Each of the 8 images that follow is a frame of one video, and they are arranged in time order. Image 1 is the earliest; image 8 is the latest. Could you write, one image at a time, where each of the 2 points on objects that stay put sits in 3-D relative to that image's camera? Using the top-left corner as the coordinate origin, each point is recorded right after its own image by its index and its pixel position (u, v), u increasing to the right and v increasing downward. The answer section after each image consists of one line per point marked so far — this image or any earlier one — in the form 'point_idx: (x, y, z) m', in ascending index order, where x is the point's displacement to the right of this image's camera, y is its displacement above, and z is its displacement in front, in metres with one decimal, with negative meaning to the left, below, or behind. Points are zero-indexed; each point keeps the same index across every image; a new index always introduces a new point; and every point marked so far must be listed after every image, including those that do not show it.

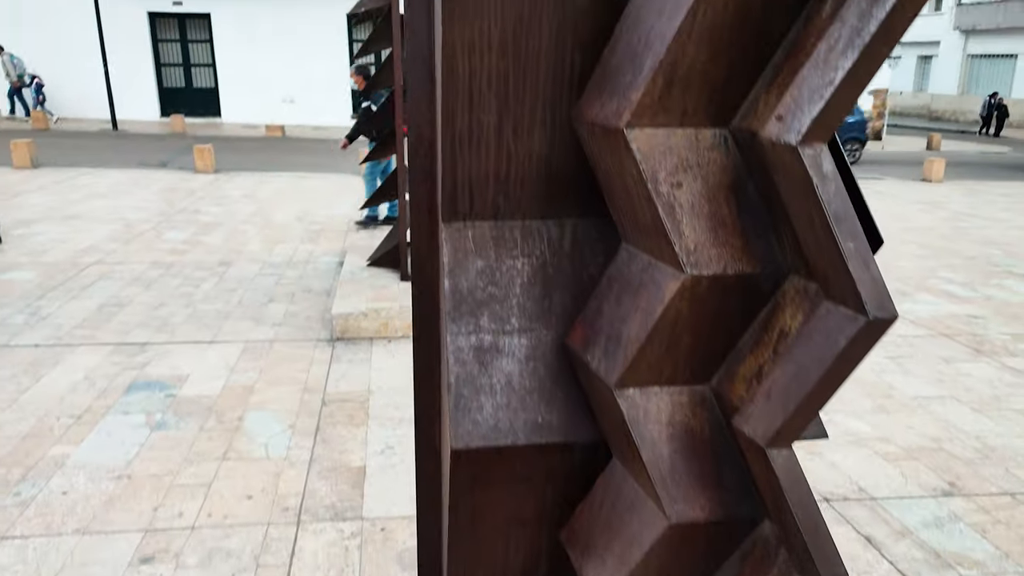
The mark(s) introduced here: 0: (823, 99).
0: (+0.3, +0.2, +0.8) m
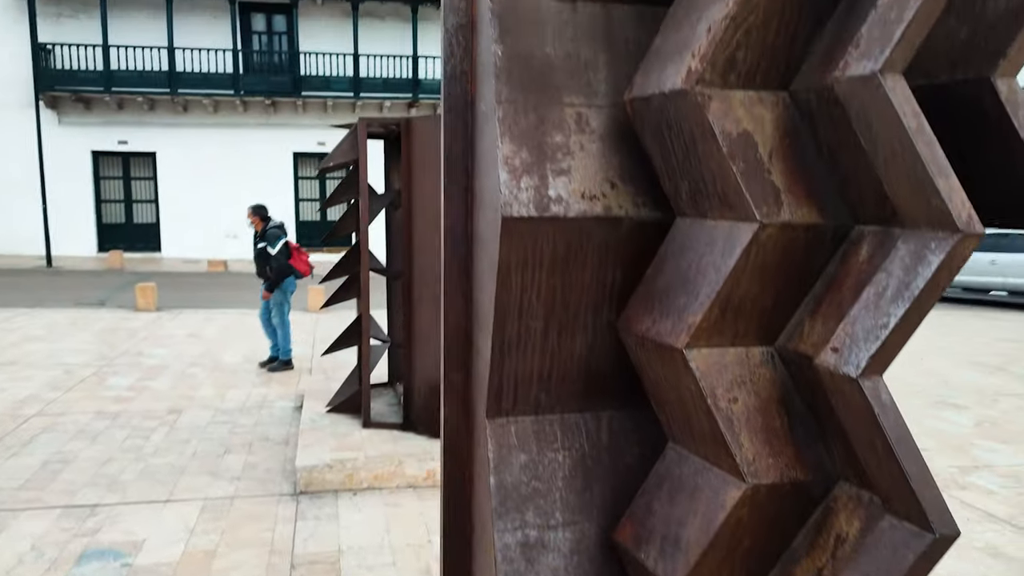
0: (+0.4, -0.1, +0.9) m
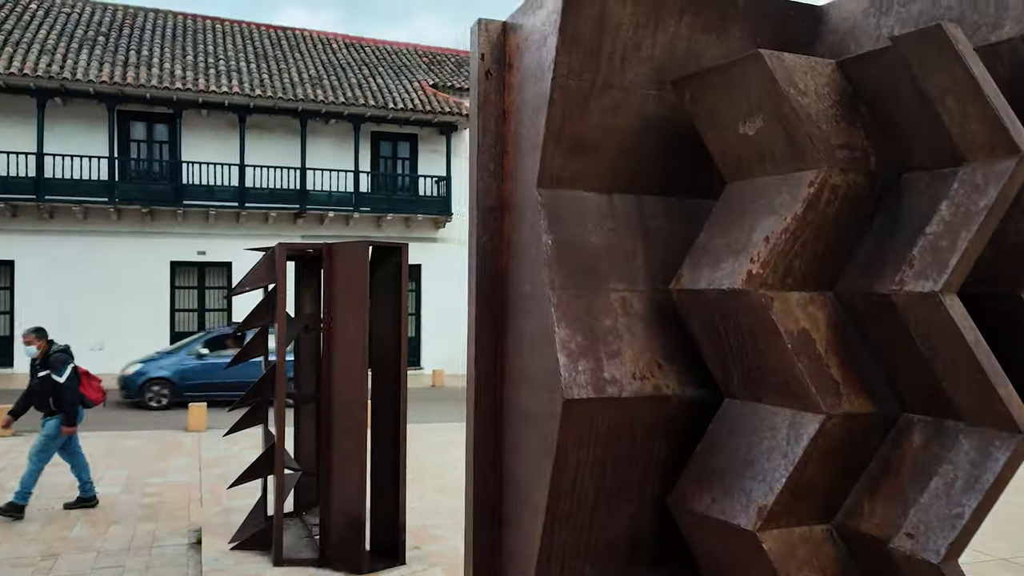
0: (+0.6, -0.3, +1.0) m
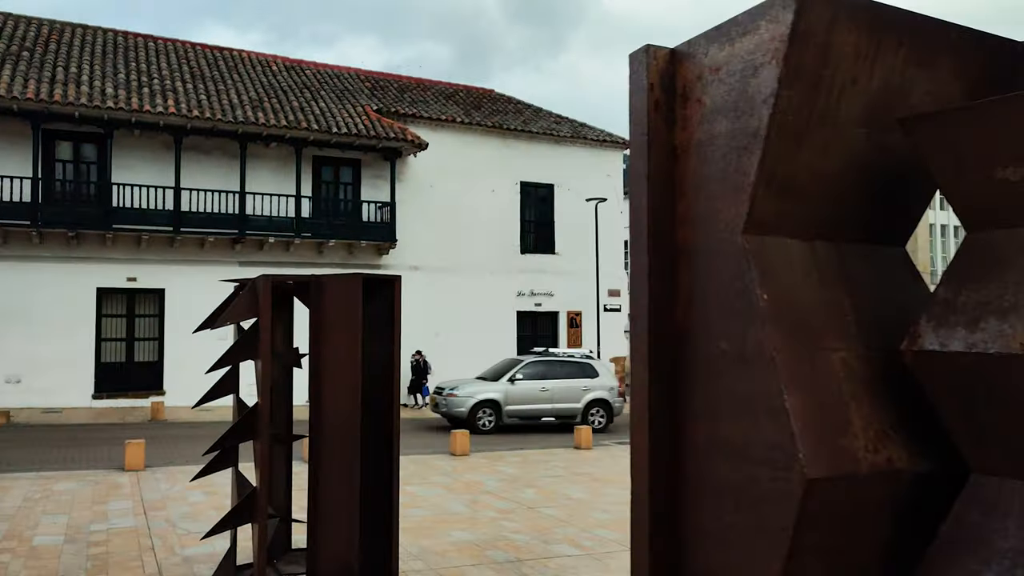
0: (+0.9, -0.4, +0.9) m
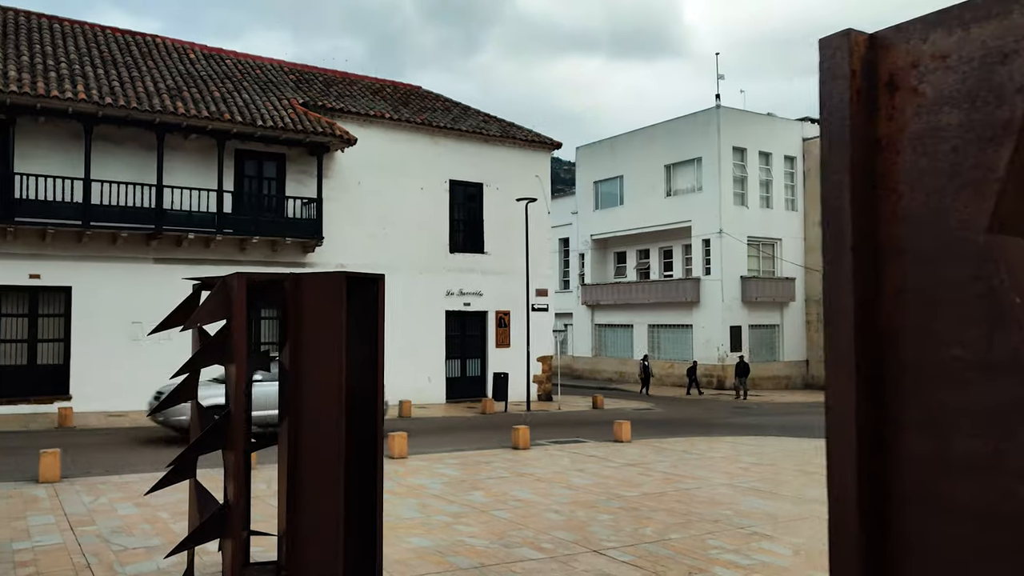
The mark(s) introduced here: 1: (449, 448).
0: (+1.3, -0.4, +0.9) m
1: (-1.2, -3.0, +14.7) m
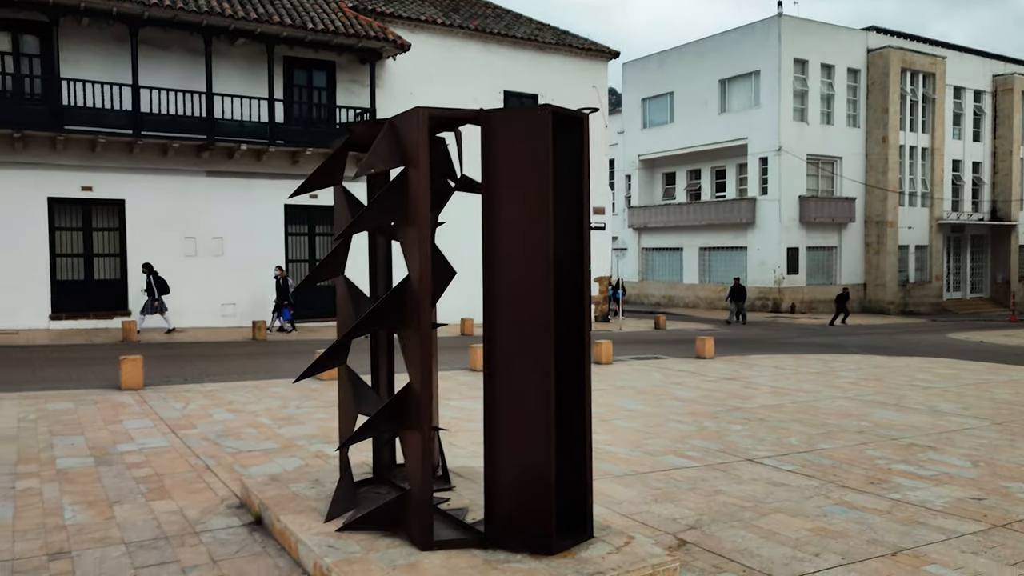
0: (+2.4, 0.0, 0.0) m
1: (+0.3, -1.3, +14.1) m
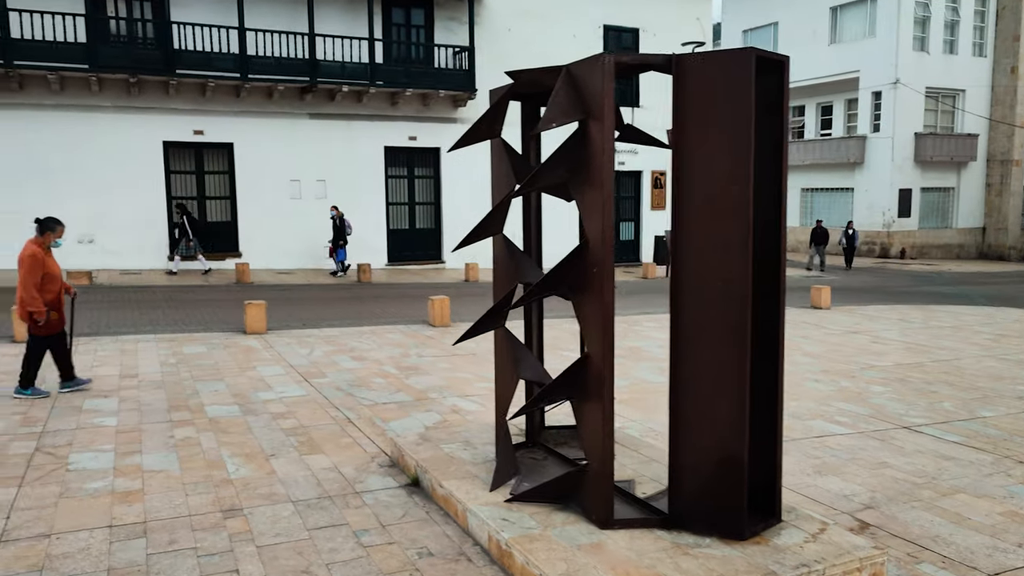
0: (+2.8, -0.1, -0.5) m
1: (+2.2, -0.4, +13.8) m
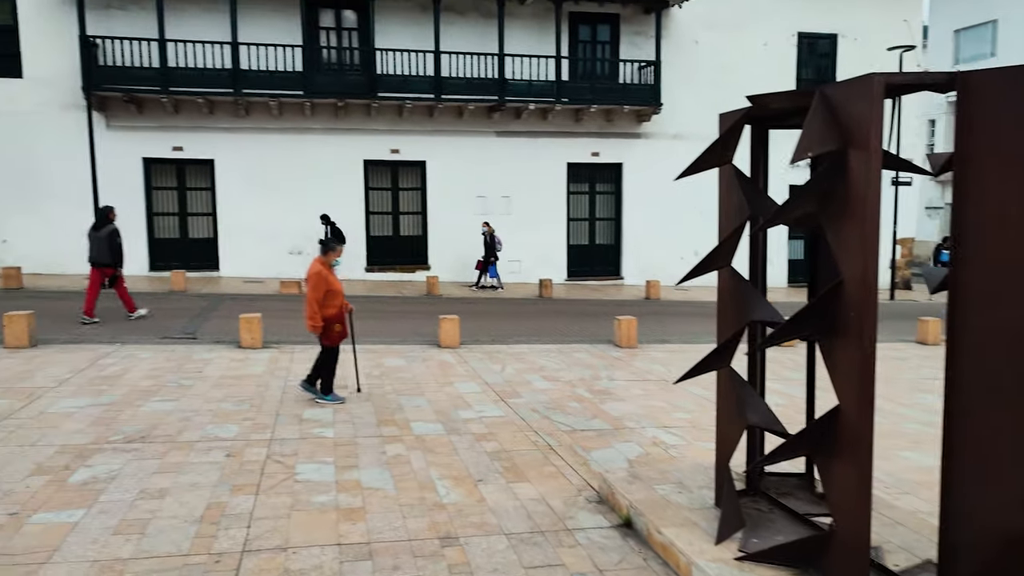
0: (+2.9, -0.3, -1.3) m
1: (+5.4, -0.8, +12.8) m
